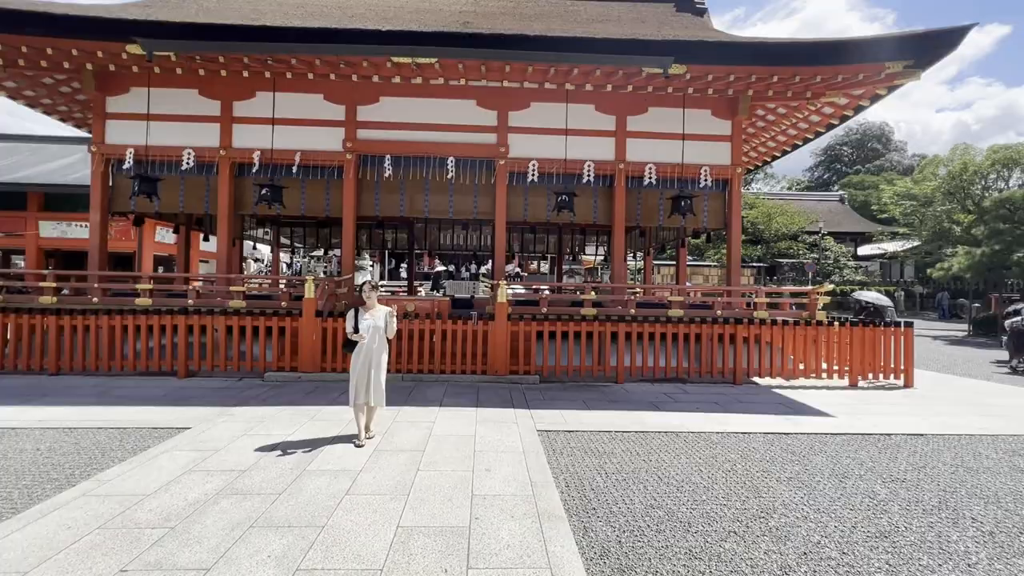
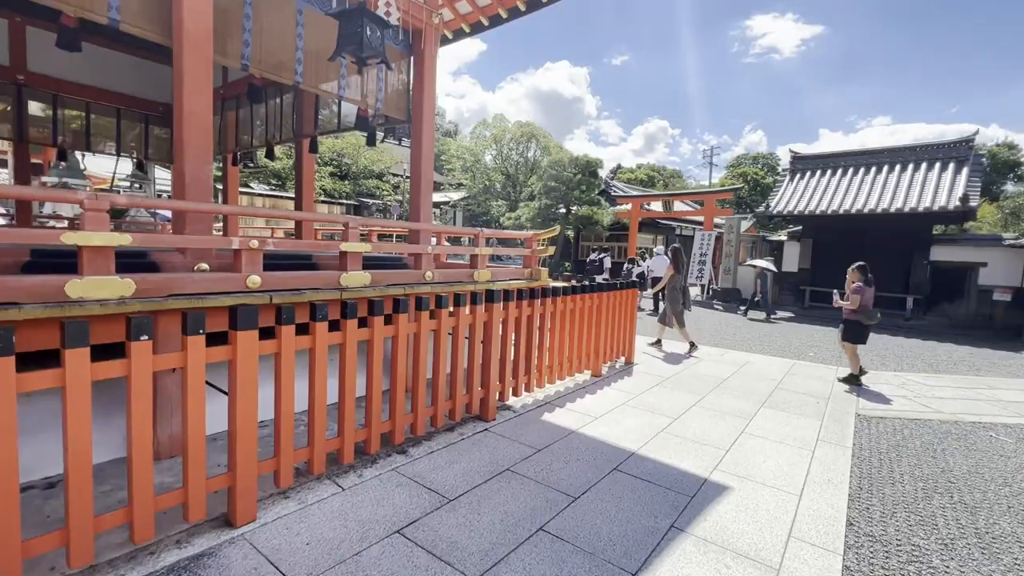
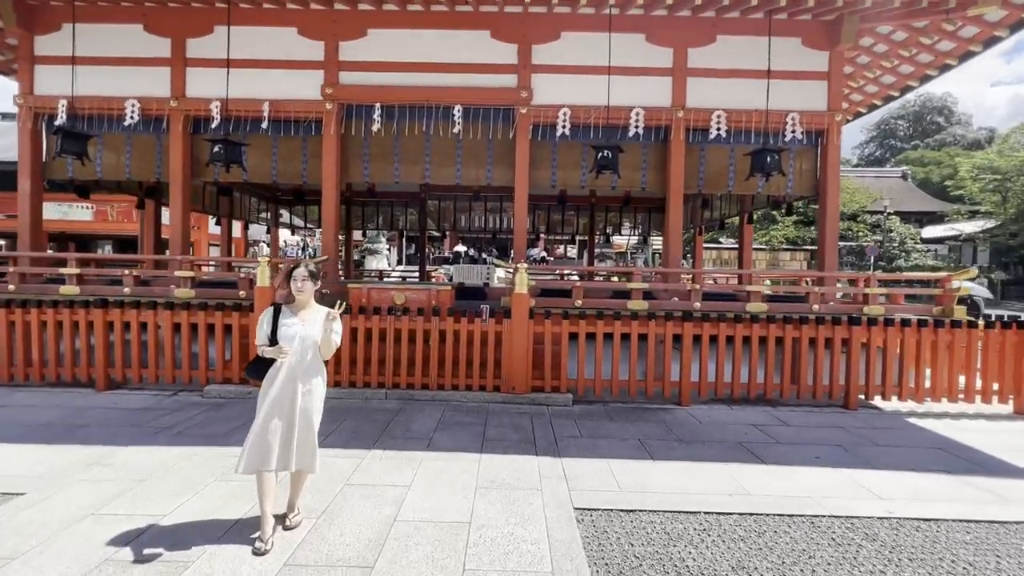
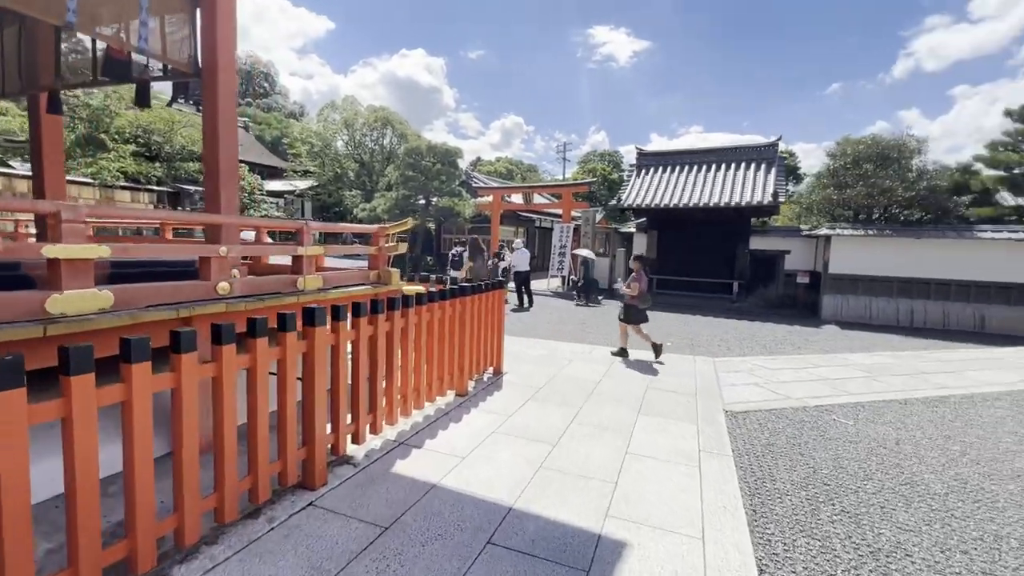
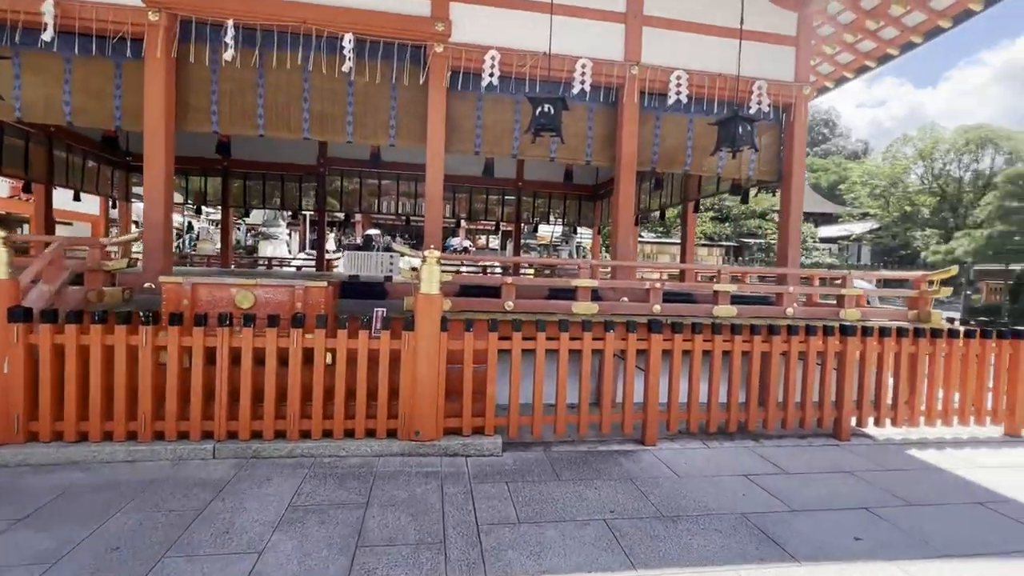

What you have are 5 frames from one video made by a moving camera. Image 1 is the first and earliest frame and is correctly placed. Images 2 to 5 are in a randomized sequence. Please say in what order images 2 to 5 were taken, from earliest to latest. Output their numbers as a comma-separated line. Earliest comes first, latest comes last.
3, 5, 2, 4
